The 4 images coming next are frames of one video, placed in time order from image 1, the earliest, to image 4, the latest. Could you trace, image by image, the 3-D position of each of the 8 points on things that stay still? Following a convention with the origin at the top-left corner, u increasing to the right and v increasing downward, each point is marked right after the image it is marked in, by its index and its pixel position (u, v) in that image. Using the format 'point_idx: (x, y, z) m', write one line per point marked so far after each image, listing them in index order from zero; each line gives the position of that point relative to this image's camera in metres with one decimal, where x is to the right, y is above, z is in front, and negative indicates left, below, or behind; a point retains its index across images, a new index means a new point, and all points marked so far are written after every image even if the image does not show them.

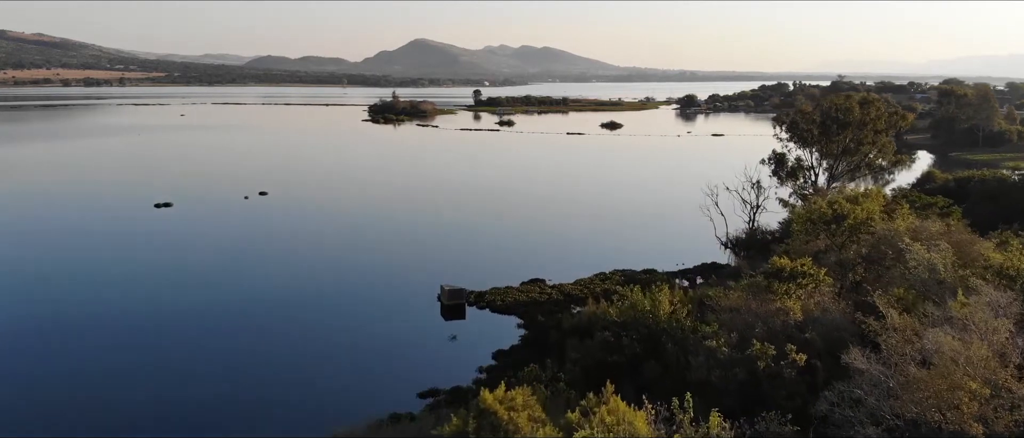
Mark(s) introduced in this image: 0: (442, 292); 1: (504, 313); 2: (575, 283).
0: (-2.0, -2.1, +17.9) m
1: (-0.2, -2.6, +17.5) m
2: (+1.8, -2.0, +18.7) m
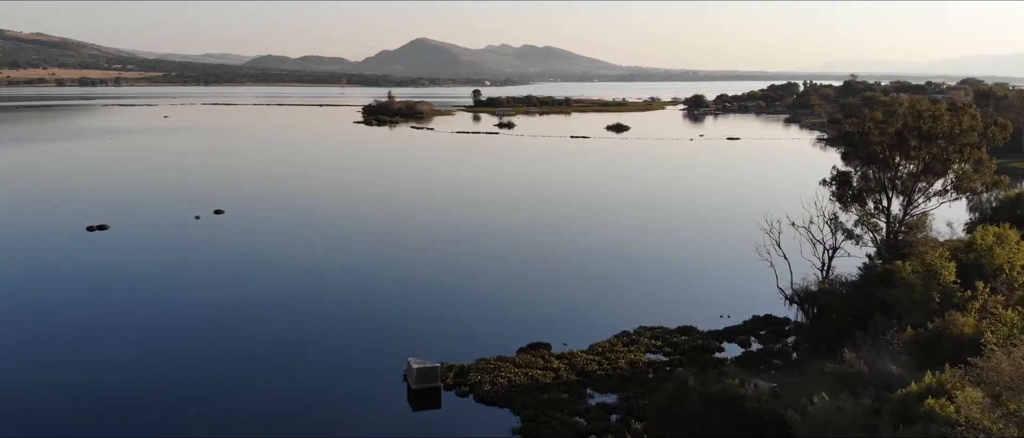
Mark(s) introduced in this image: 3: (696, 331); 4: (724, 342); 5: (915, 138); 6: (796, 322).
0: (-2.1, -3.1, +13.3) m
1: (-0.3, -3.7, +12.8) m
2: (+1.7, -3.0, +14.0) m
3: (+4.5, -2.7, +15.4) m
4: (+5.0, -2.9, +14.9) m
5: (+11.6, +2.3, +18.1) m
6: (+7.1, -2.6, +15.7) m
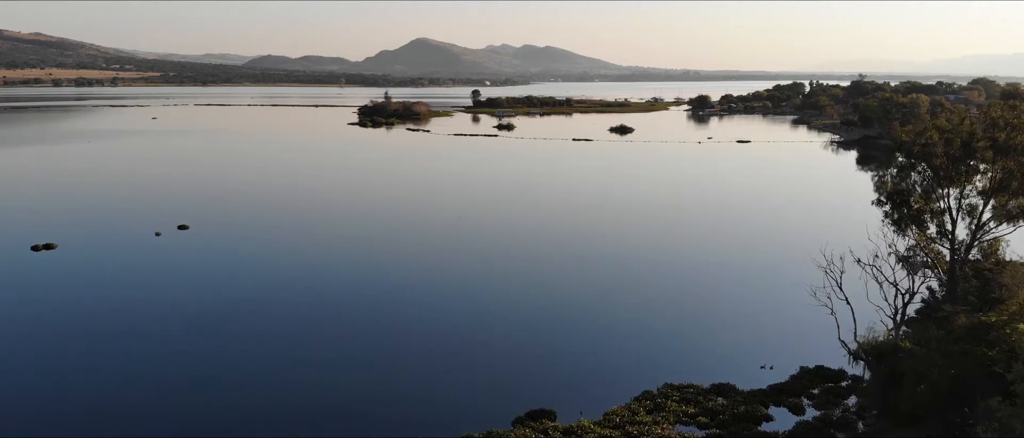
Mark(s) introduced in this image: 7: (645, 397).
0: (-2.2, -3.8, +10.4) m
1: (-0.4, -4.3, +9.9) m
2: (+1.6, -3.6, +11.2) m
3: (+4.4, -3.4, +12.5) m
4: (+4.9, -3.6, +12.0) m
5: (+11.5, +1.7, +15.2) m
6: (+7.0, -3.2, +12.8) m
7: (+2.6, -3.4, +12.2) m
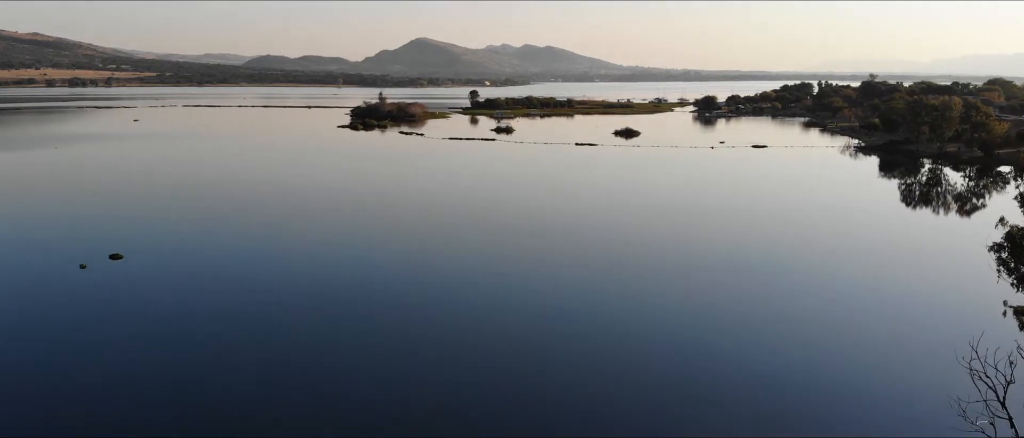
0: (-2.4, -4.7, +6.4) m
1: (-0.6, -5.3, +5.9) m
2: (+1.5, -4.6, +7.1) m
3: (+4.2, -4.3, +8.4) m
4: (+4.8, -4.5, +8.0) m
5: (+11.3, +0.7, +11.2) m
6: (+6.9, -4.2, +8.8) m
7: (+2.4, -4.4, +8.2) m
